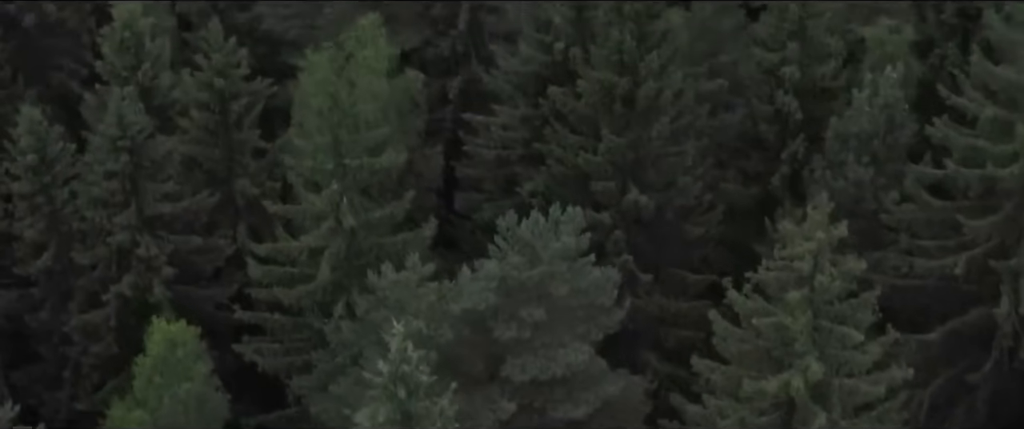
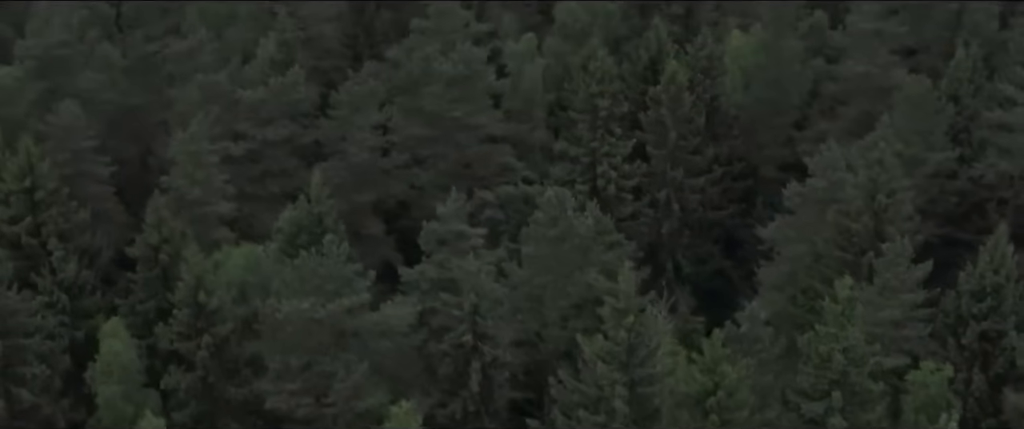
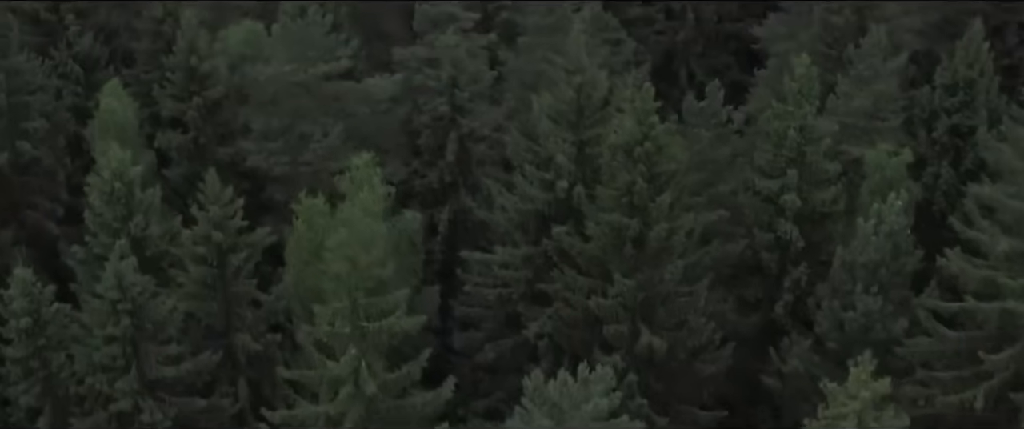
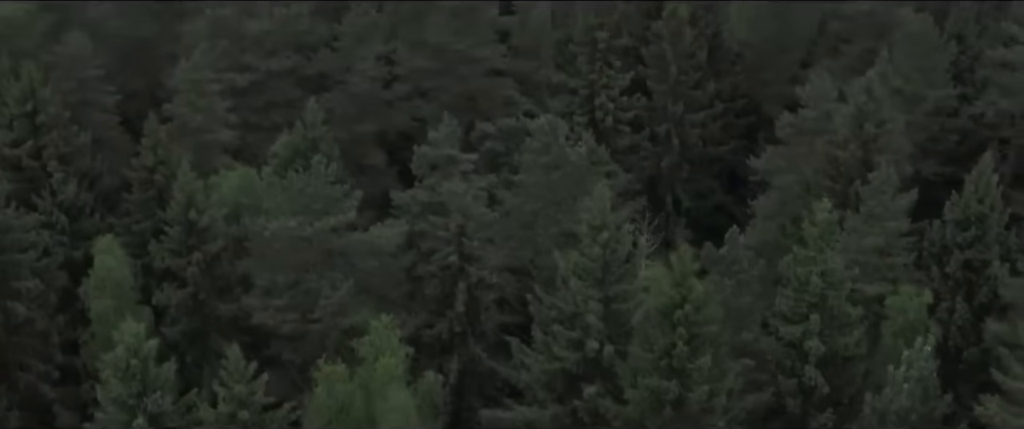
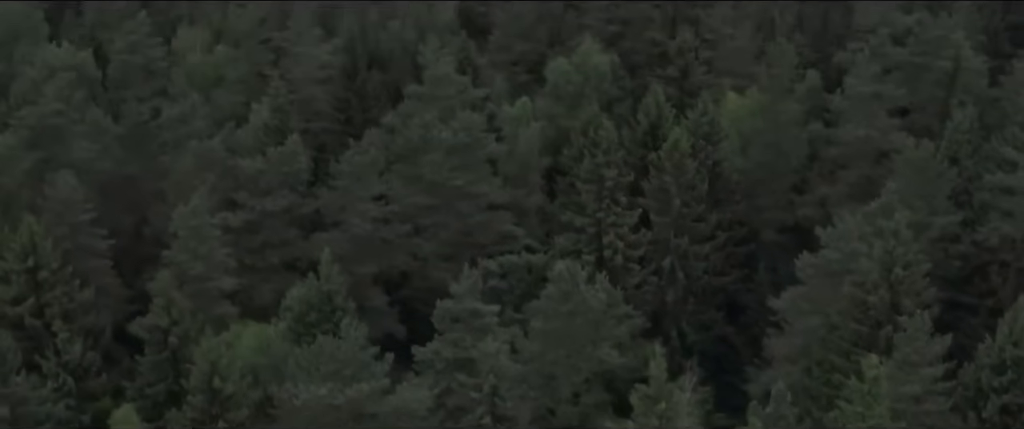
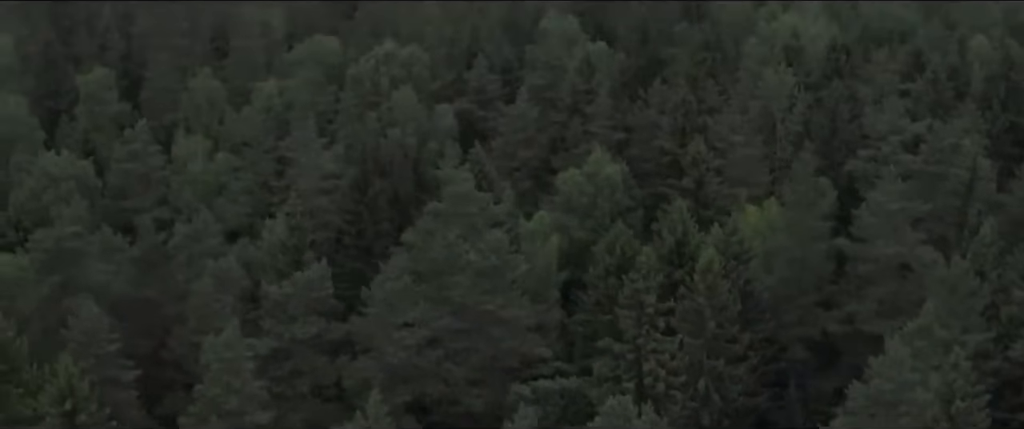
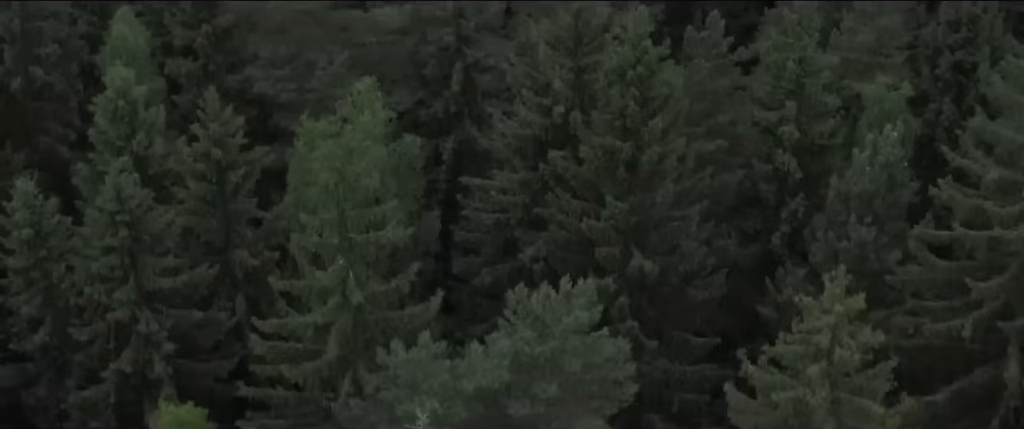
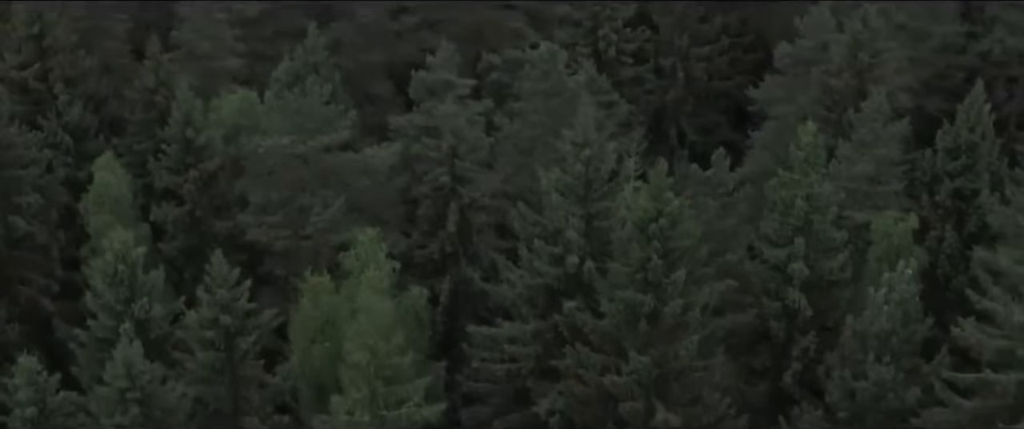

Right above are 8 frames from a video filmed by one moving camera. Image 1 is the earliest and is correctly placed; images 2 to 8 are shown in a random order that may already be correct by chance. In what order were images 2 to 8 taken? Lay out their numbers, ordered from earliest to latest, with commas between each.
7, 3, 8, 4, 2, 5, 6
